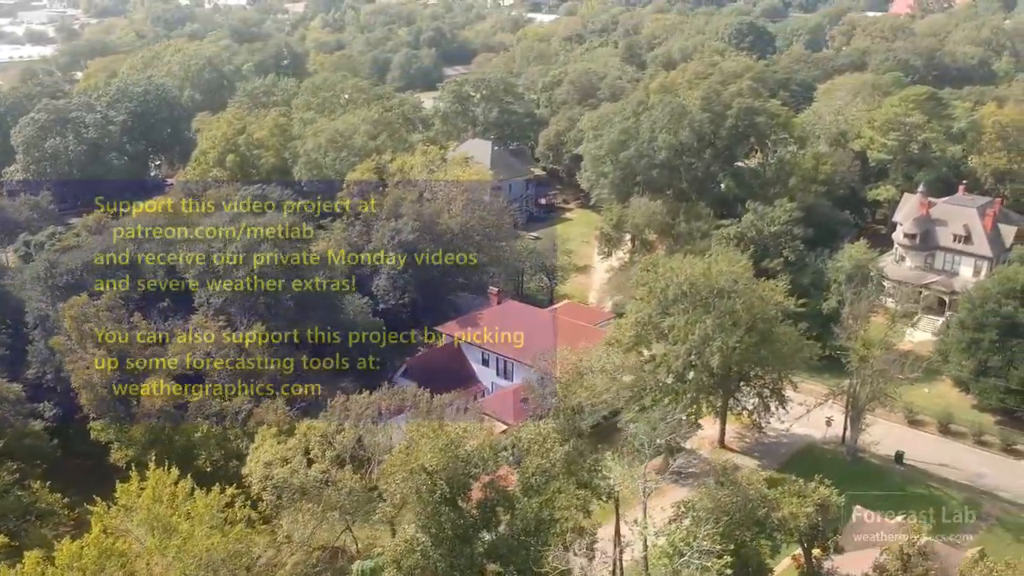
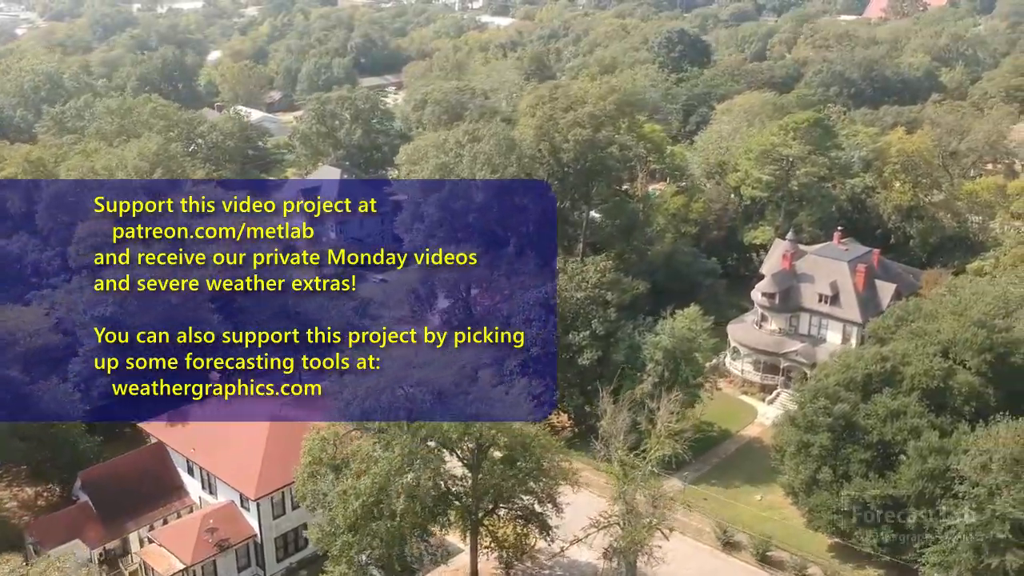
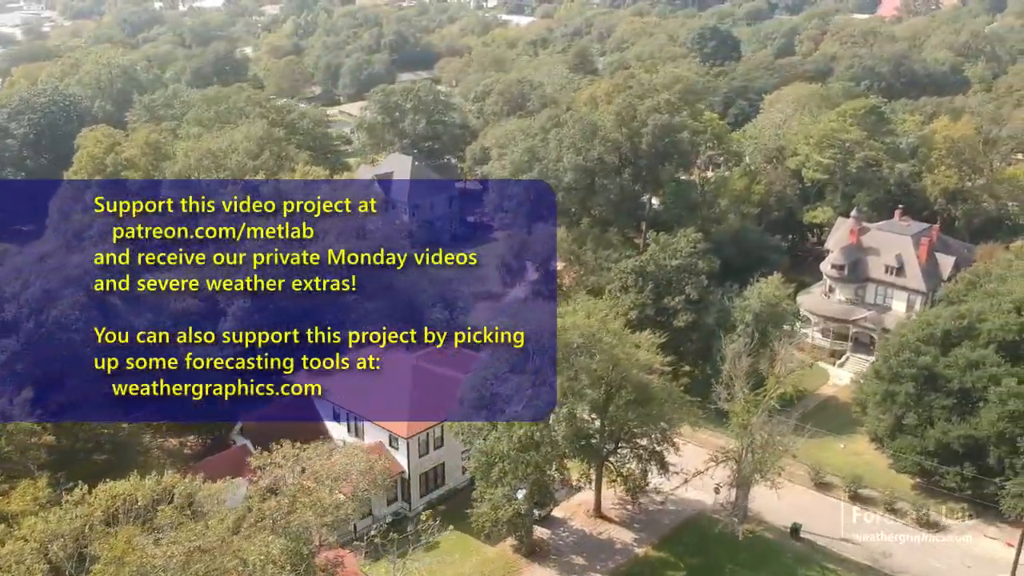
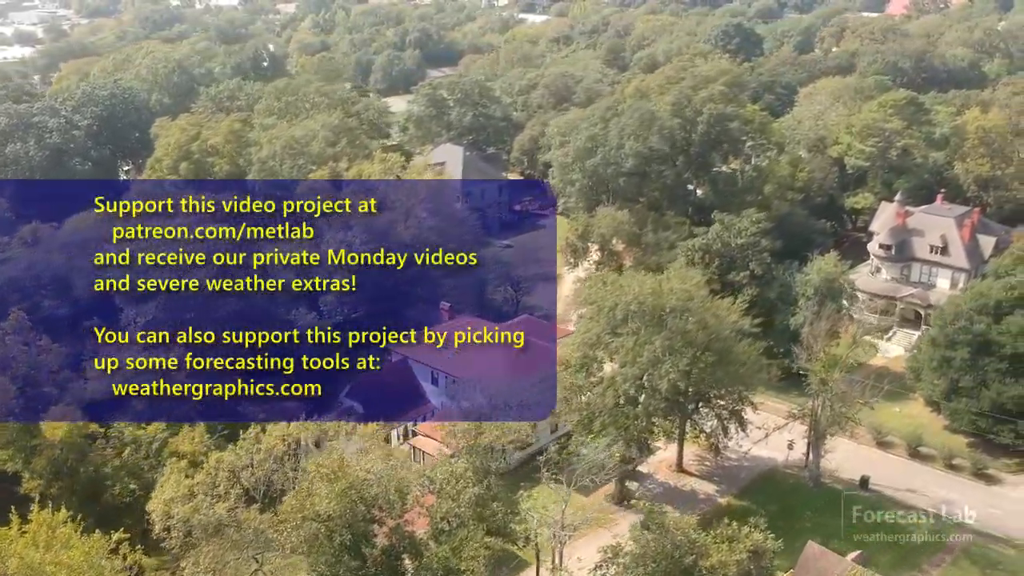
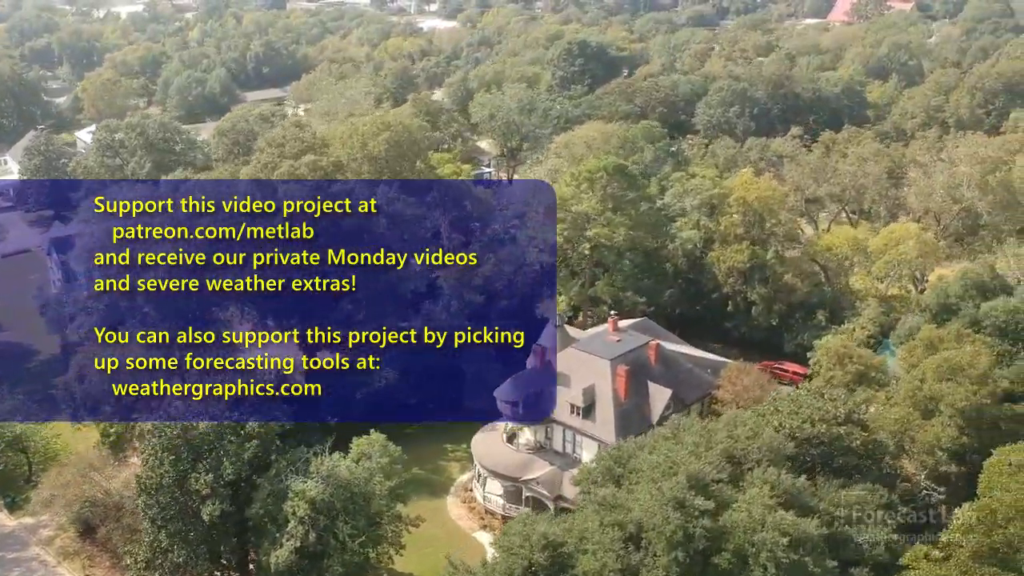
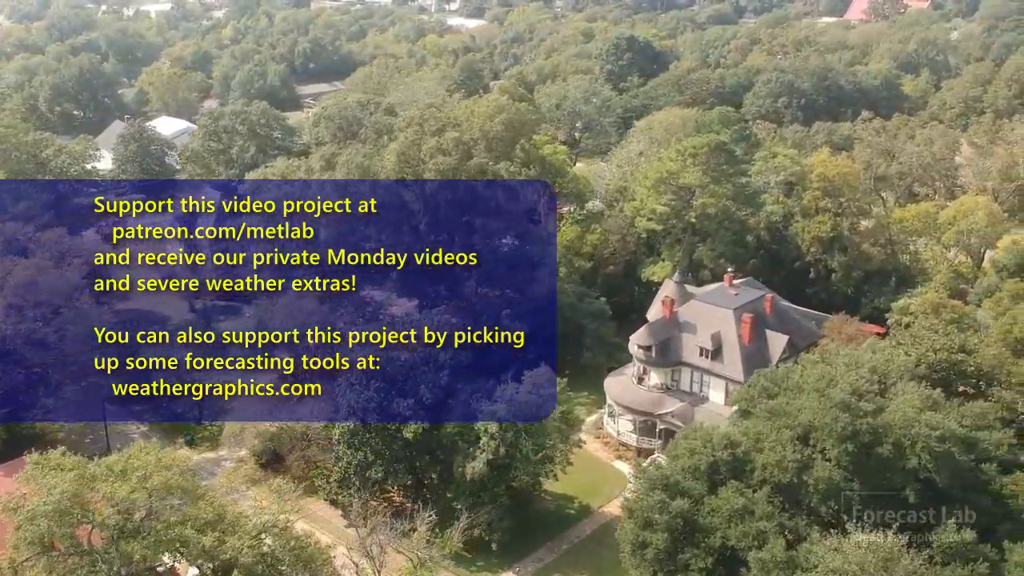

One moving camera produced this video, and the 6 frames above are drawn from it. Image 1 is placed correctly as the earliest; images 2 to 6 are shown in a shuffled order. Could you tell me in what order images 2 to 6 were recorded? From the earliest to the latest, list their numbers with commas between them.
4, 3, 2, 6, 5
